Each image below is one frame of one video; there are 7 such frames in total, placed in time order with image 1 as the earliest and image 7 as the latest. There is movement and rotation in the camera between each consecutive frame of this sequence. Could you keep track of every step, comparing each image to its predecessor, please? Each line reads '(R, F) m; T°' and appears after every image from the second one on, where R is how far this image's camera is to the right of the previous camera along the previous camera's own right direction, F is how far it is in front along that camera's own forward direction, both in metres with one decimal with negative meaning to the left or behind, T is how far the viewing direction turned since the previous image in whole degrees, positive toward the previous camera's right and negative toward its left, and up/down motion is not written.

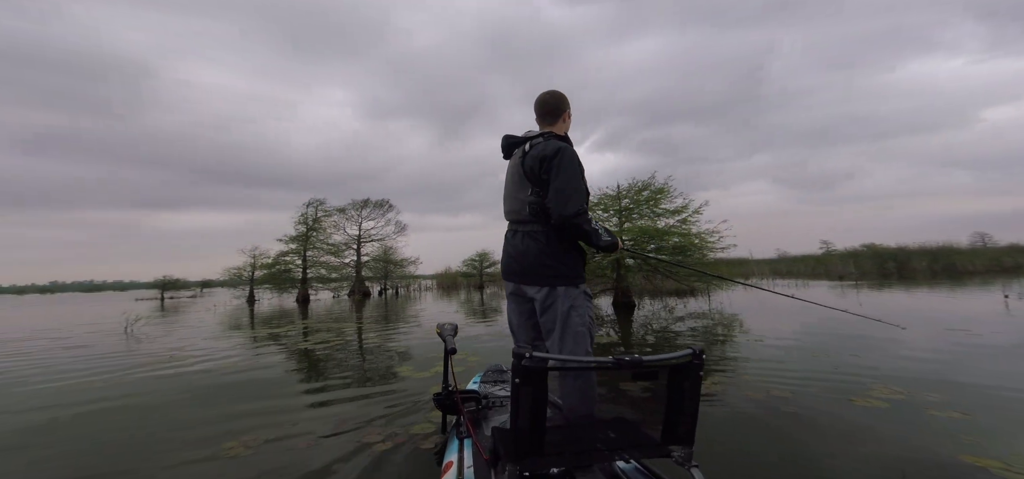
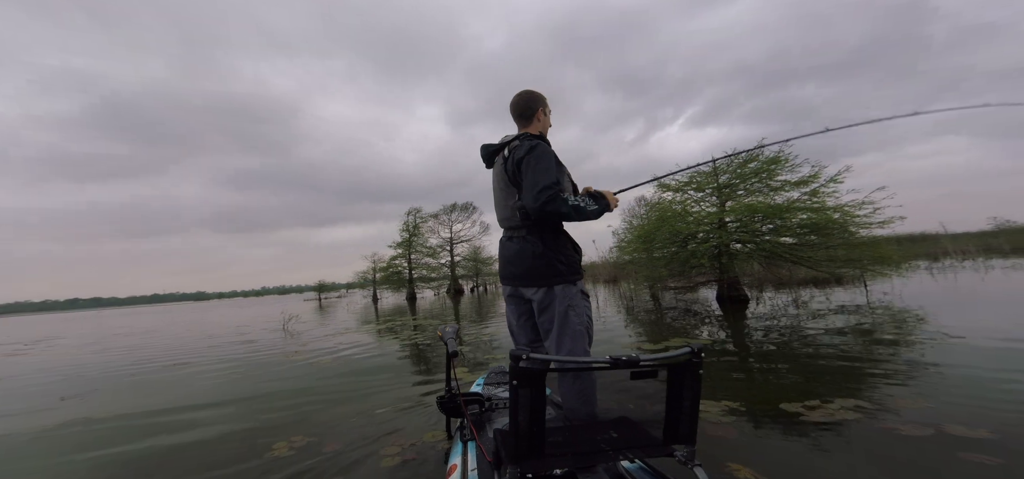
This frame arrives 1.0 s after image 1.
(+1.0, +0.2) m; -20°
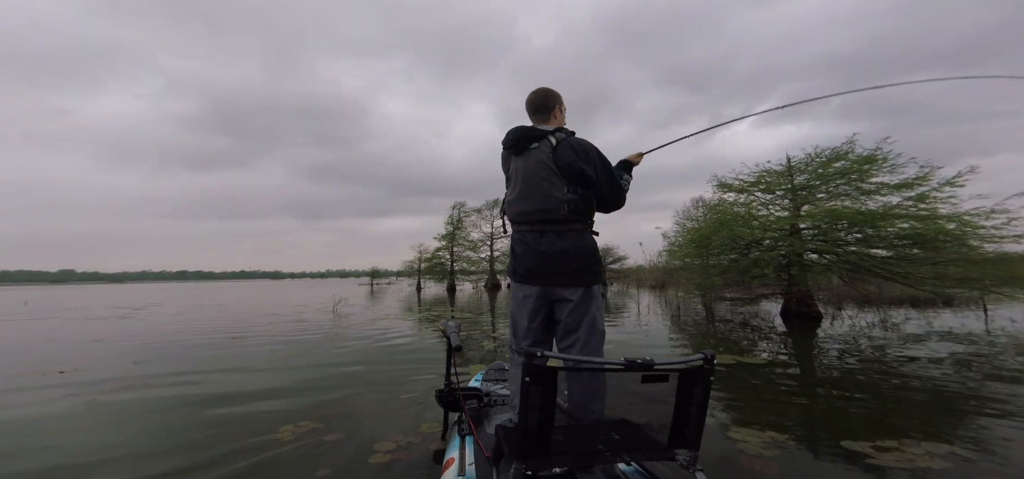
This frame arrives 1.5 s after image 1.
(+0.4, +0.1) m; -8°
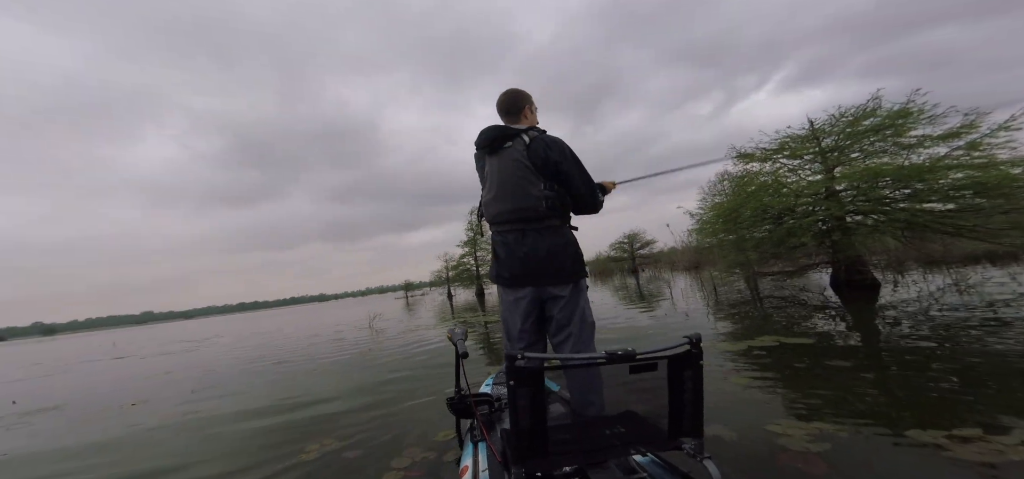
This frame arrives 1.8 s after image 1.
(+0.3, -0.1) m; -5°
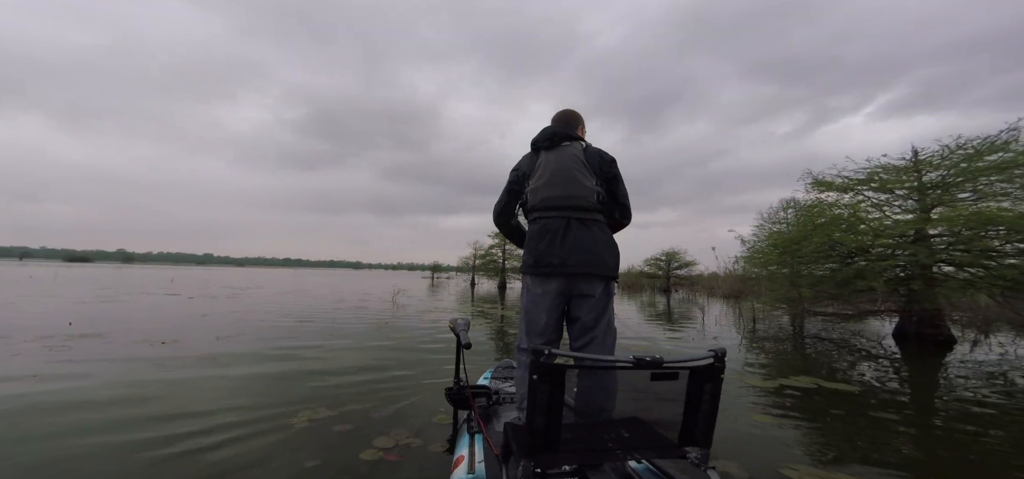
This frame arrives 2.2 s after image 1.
(0.0, 0.0) m; -5°
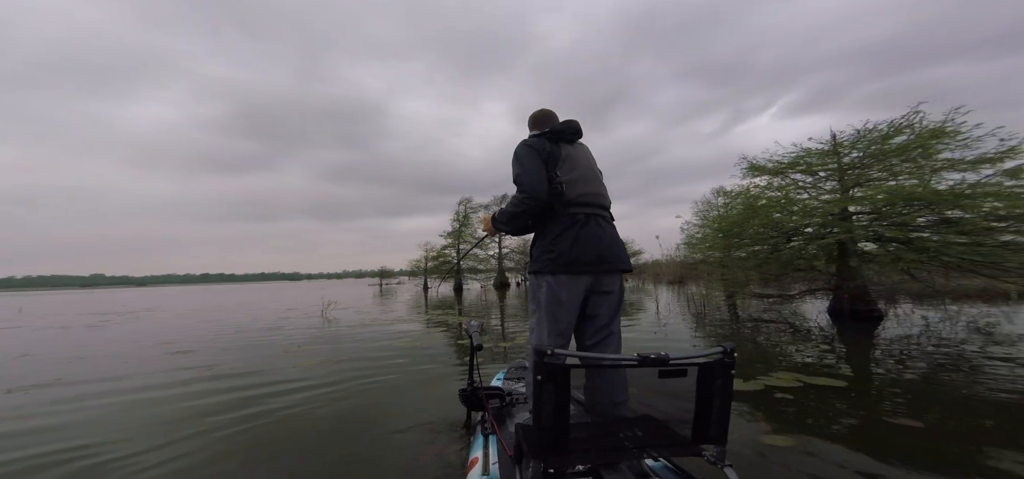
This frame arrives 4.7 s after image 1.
(-0.4, +0.2) m; +9°
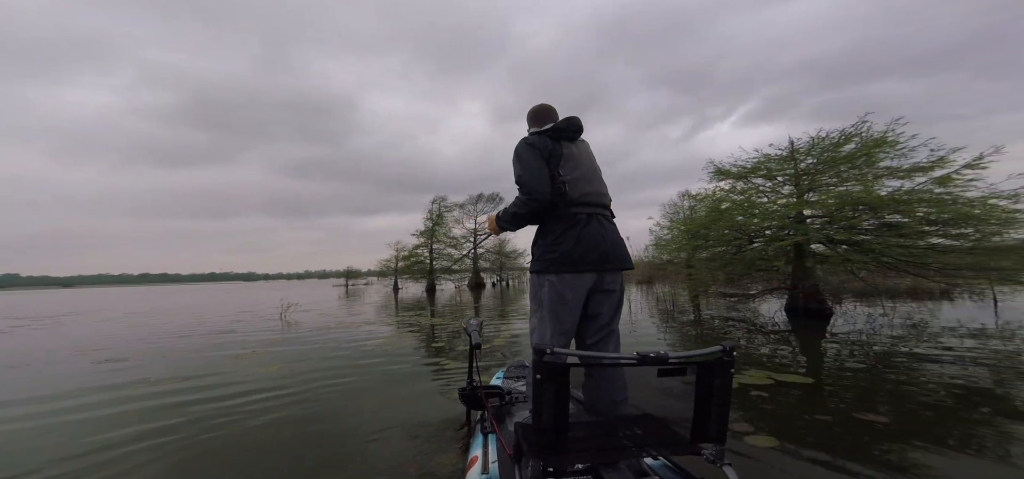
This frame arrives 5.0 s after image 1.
(-0.2, +0.1) m; +5°
